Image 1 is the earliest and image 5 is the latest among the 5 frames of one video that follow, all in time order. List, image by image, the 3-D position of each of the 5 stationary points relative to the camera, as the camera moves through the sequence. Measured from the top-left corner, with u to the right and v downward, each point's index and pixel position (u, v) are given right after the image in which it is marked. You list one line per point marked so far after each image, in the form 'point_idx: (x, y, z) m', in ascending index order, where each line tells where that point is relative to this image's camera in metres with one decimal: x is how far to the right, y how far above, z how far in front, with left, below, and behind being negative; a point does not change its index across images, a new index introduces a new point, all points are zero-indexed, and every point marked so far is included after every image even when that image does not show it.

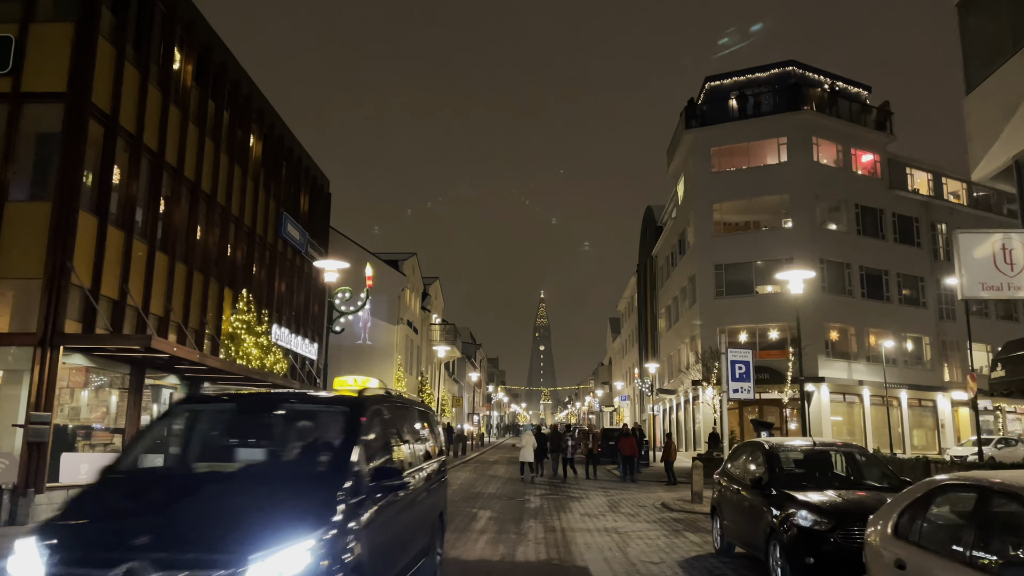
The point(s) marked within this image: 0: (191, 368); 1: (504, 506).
0: (-8.0, -2.0, +19.6) m
1: (-0.2, -5.4, +19.4) m
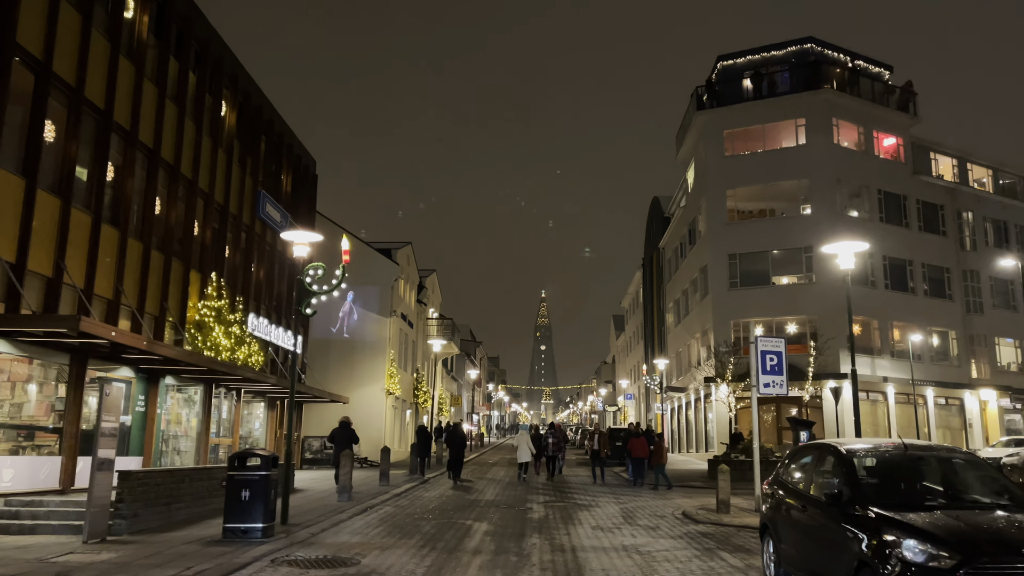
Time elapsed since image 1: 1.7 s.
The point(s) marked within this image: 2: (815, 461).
0: (-8.0, -1.5, +17.1) m
1: (-0.2, -4.9, +16.9) m
2: (+3.6, -2.0, +9.3) m
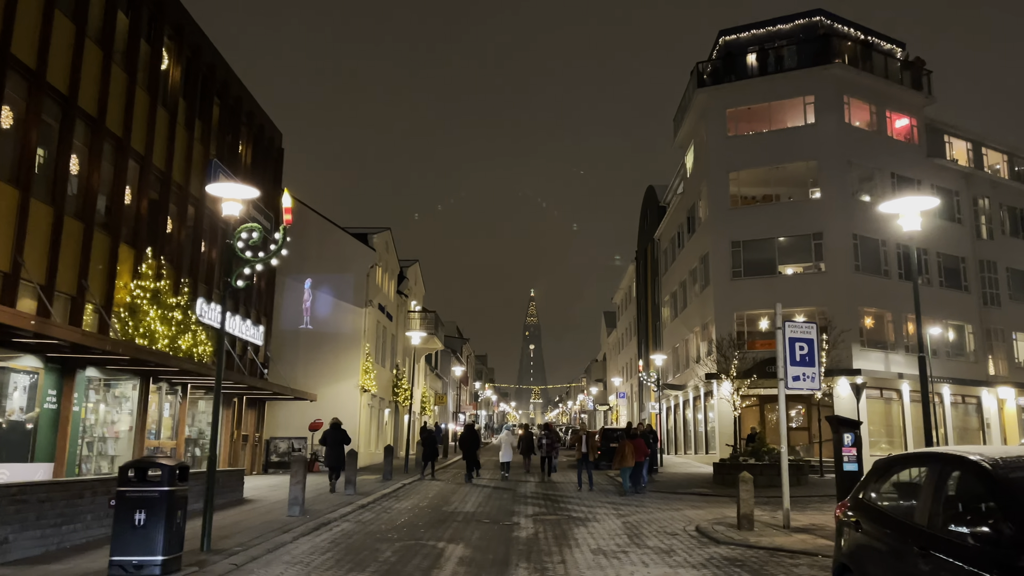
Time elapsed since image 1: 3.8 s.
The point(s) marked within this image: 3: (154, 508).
0: (-8.3, -1.0, +14.1) m
1: (-0.5, -4.4, +14.0) m
2: (+3.4, -1.6, +6.4) m
3: (-4.3, -2.6, +9.5) m
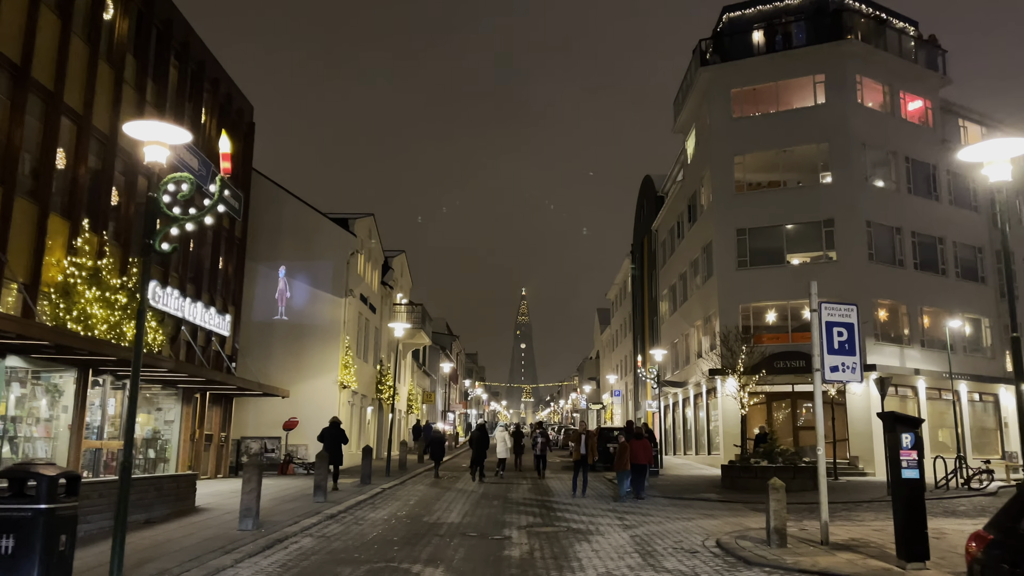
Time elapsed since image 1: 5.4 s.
0: (-8.4, -0.6, +11.7) m
1: (-0.6, -4.0, +11.7) m
2: (+3.3, -1.1, +4.2) m
3: (-4.4, -2.2, +7.1) m
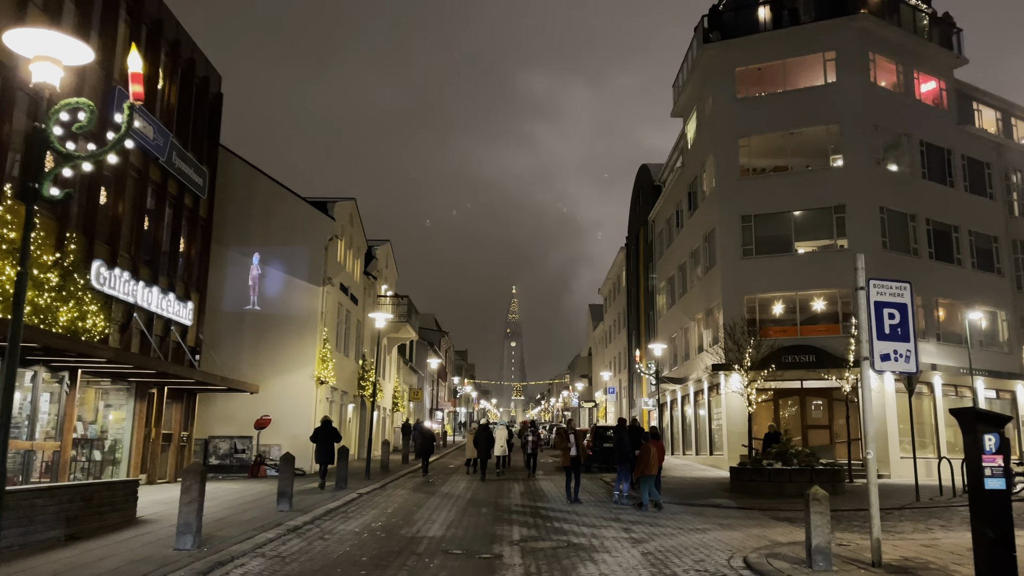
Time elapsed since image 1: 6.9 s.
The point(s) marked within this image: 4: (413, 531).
0: (-8.5, -0.1, +9.5) m
1: (-0.7, -3.6, +9.5) m
2: (+3.3, -0.8, +2.1) m
3: (-4.4, -1.8, +4.9) m
4: (-1.7, -4.3, +14.0) m
